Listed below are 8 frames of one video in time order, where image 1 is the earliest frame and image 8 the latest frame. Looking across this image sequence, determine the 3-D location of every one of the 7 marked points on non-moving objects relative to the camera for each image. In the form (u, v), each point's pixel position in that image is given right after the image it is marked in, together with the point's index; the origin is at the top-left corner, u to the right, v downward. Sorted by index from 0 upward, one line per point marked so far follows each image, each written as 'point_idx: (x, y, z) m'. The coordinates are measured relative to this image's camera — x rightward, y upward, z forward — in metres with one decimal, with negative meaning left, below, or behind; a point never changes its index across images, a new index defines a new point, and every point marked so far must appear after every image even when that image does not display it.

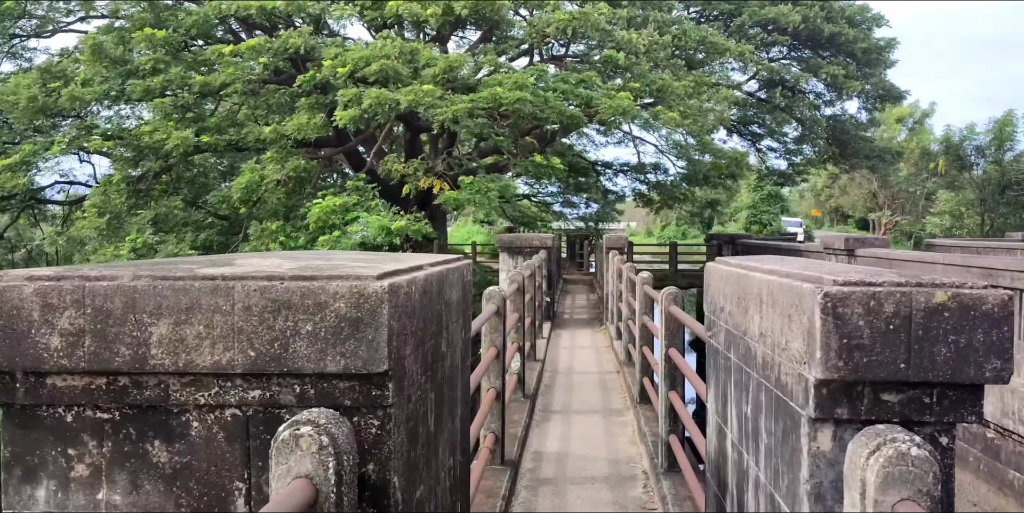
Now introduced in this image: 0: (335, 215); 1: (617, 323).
0: (-2.7, +0.6, +9.7) m
1: (+1.1, -0.7, +6.6) m
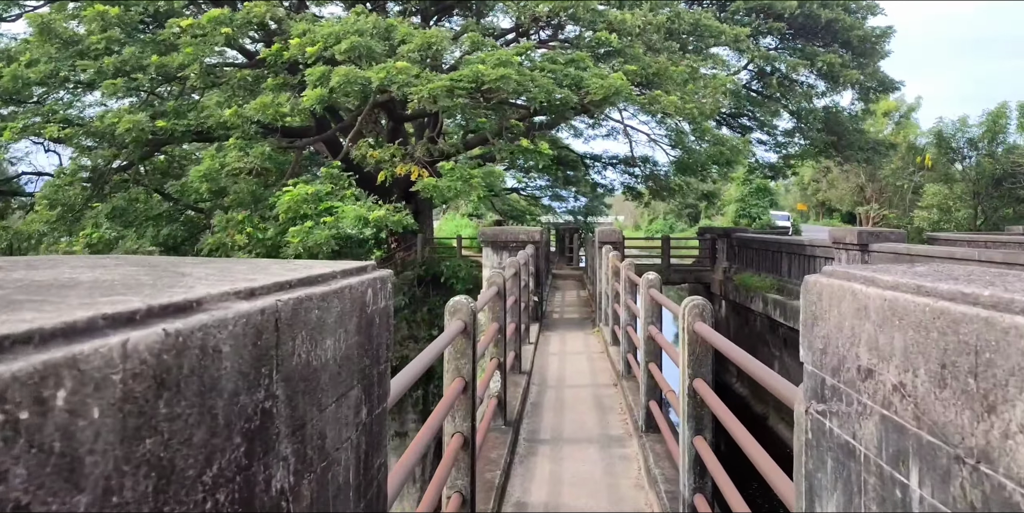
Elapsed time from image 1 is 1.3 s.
0: (-2.9, +0.7, +9.0) m
1: (+1.0, -0.7, +6.0) m
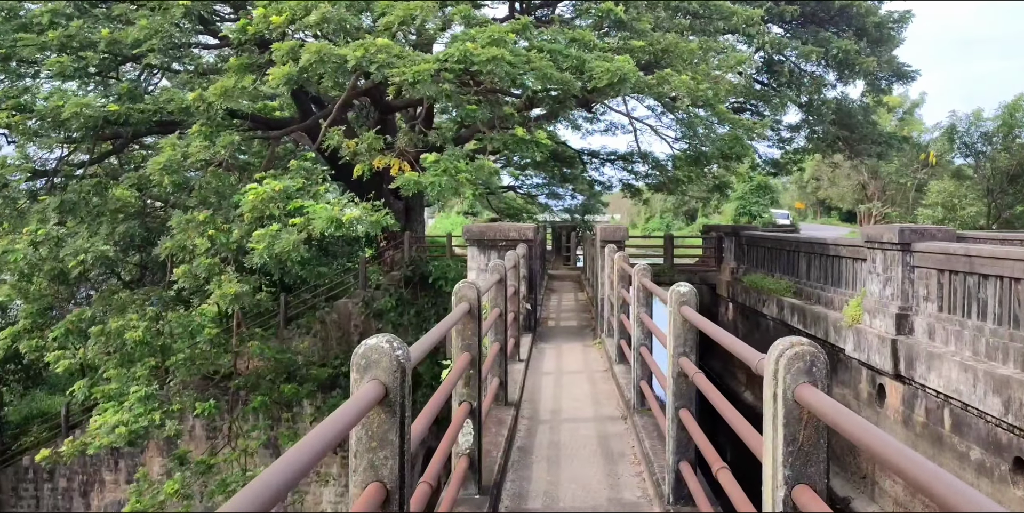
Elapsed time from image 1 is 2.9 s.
0: (-3.0, +0.7, +8.0) m
1: (+0.9, -0.7, +5.0) m
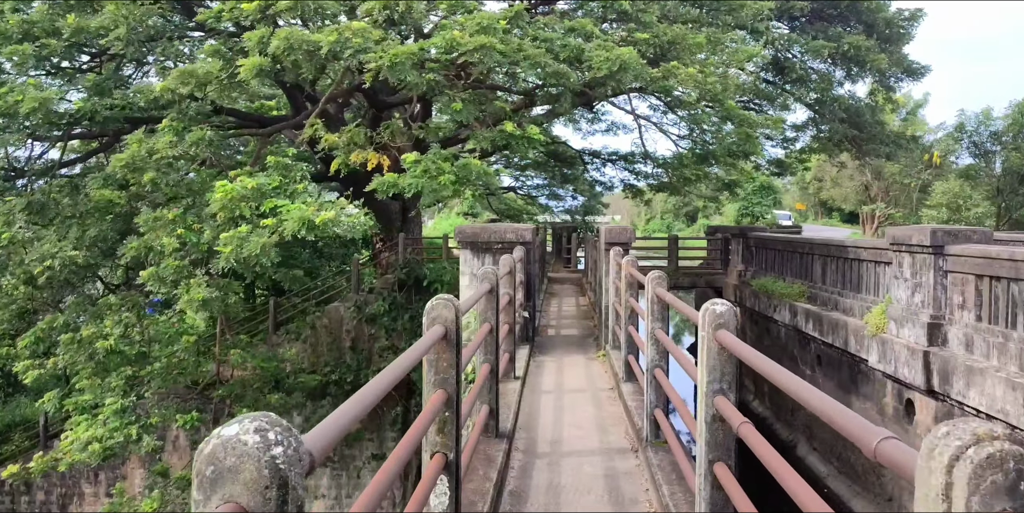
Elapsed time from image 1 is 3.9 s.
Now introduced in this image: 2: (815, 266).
0: (-3.0, +0.6, +7.5) m
1: (+0.8, -0.7, +4.5) m
2: (+4.3, -0.1, +9.4) m
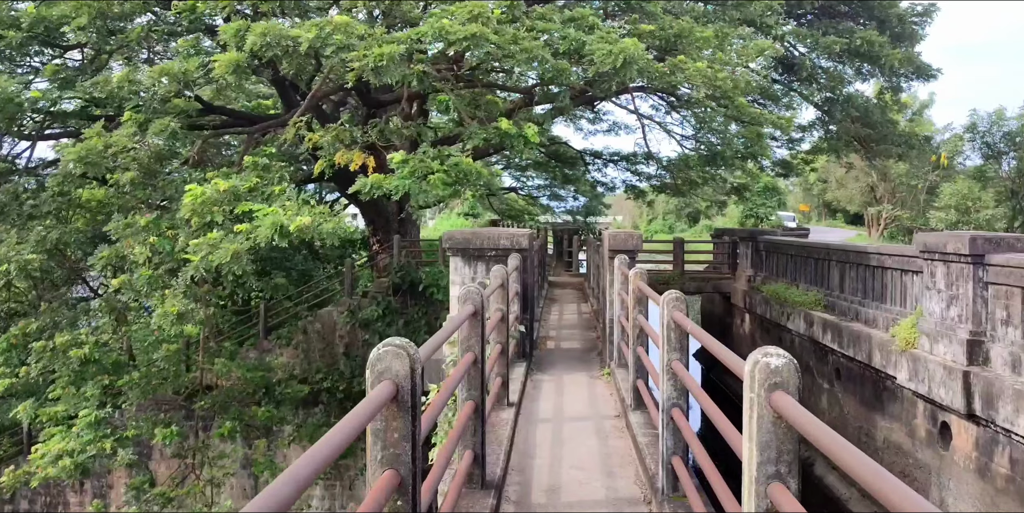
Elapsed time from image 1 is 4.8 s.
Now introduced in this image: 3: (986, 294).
0: (-3.0, +0.6, +7.0) m
1: (+0.8, -0.8, +3.9) m
2: (+4.3, -0.2, +8.8) m
3: (+3.8, -0.3, +5.3) m
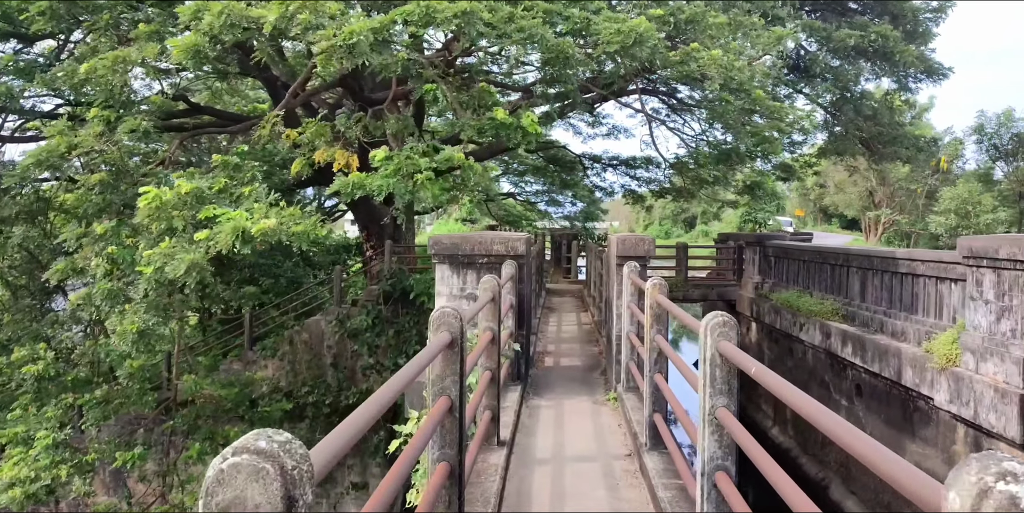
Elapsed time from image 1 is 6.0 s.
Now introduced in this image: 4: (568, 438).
0: (-3.1, +0.5, +6.3) m
1: (+0.7, -0.8, +3.3) m
2: (+4.2, -0.3, +8.2) m
3: (+3.8, -0.4, +4.6) m
4: (+0.3, -1.1, +3.9) m
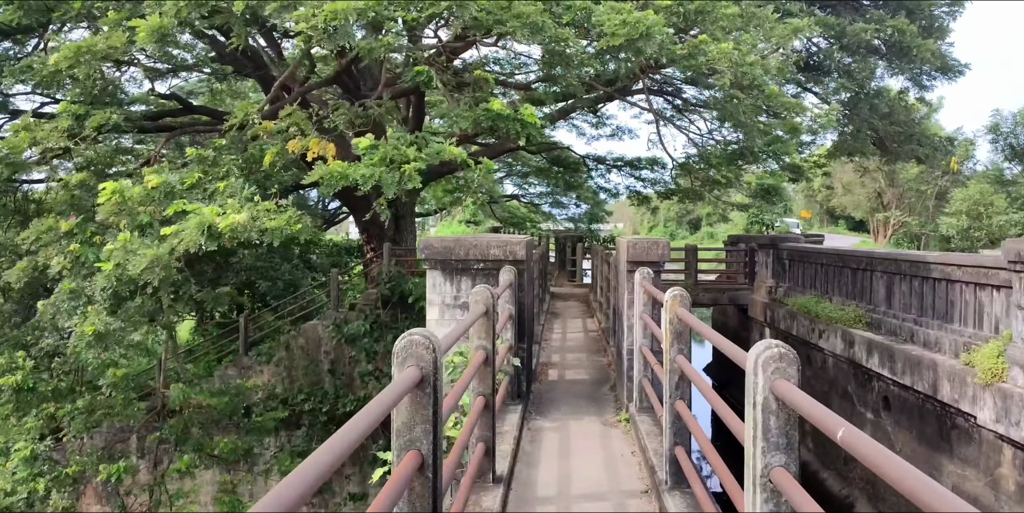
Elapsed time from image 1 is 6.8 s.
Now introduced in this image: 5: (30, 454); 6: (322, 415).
0: (-3.1, +0.5, +5.8) m
1: (+0.7, -0.8, +2.8) m
2: (+4.3, -0.3, +7.7) m
3: (+3.8, -0.4, +4.1) m
4: (+0.3, -1.1, +3.4) m
5: (-5.7, -2.3, +7.6) m
6: (-3.2, -2.7, +10.9) m
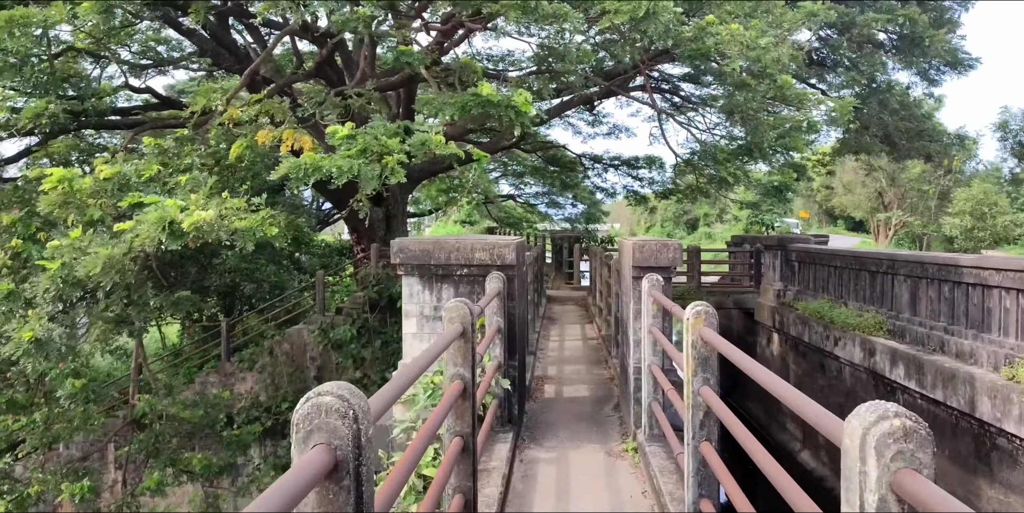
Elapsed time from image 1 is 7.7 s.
0: (-3.2, +0.4, +5.2) m
1: (+0.7, -0.9, +2.2) m
2: (+4.2, -0.4, +7.1) m
3: (+3.7, -0.4, +3.6) m
4: (+0.3, -1.1, +2.8) m
5: (-5.7, -2.4, +7.1) m
6: (-3.3, -2.7, +10.3) m
